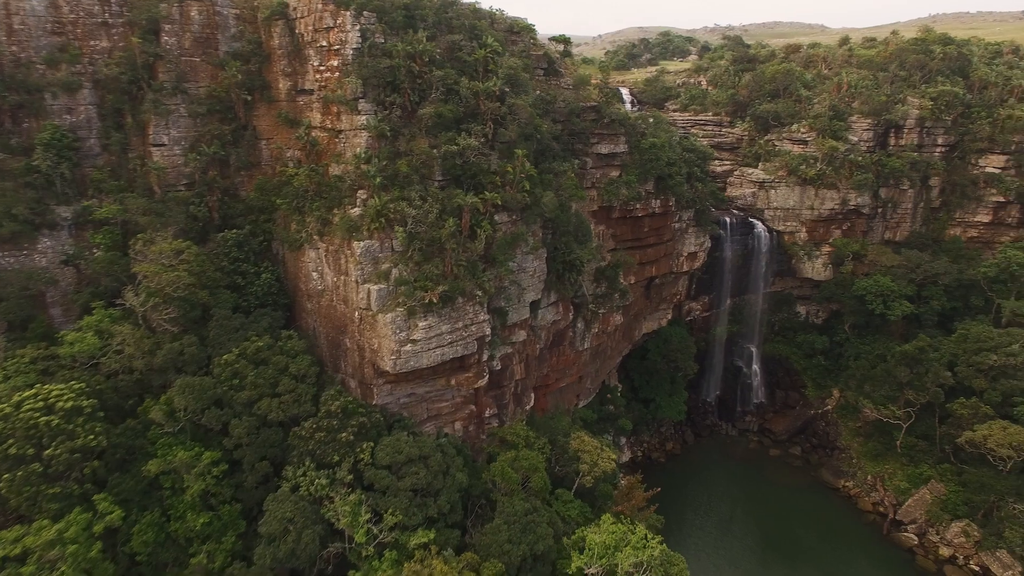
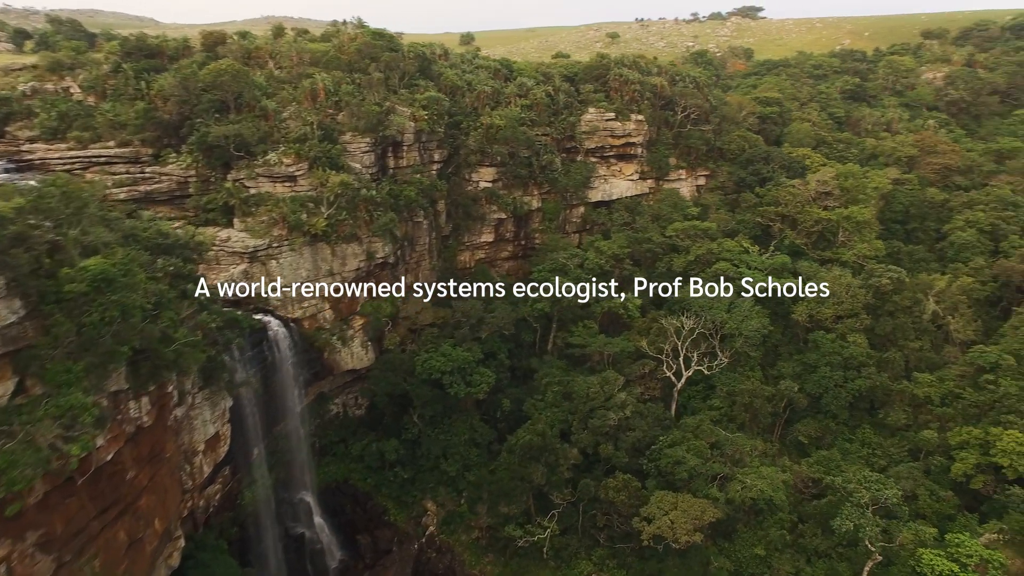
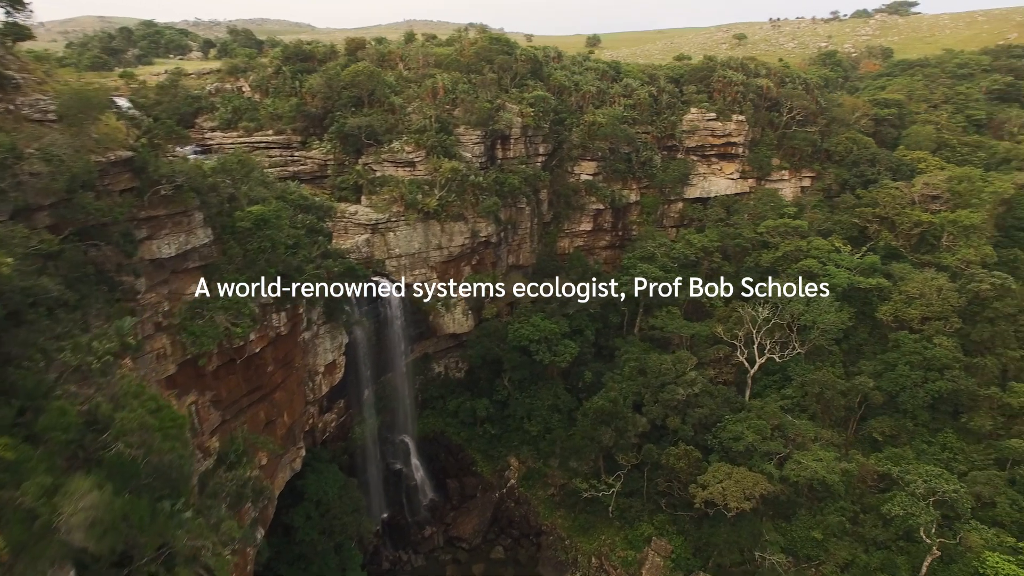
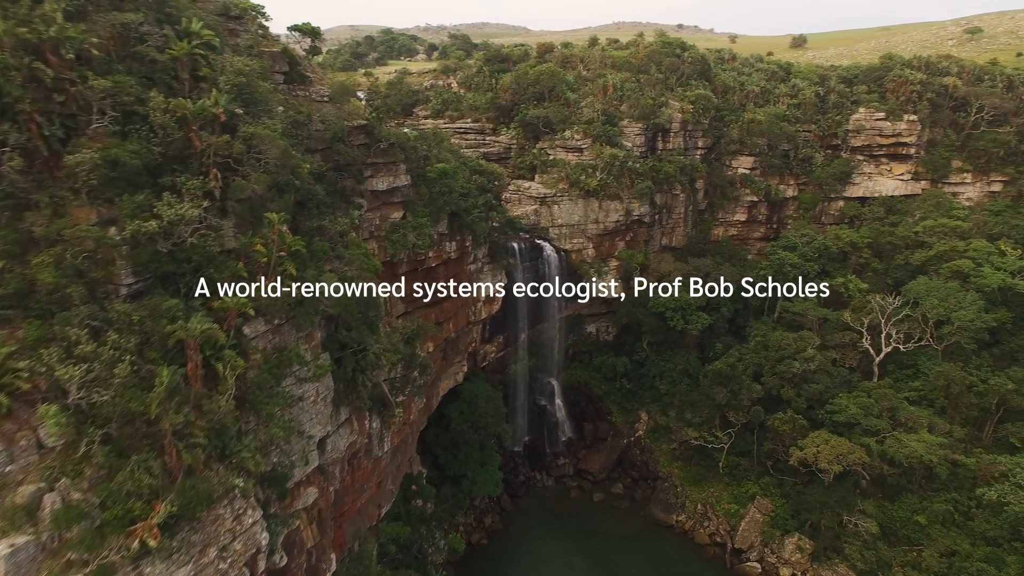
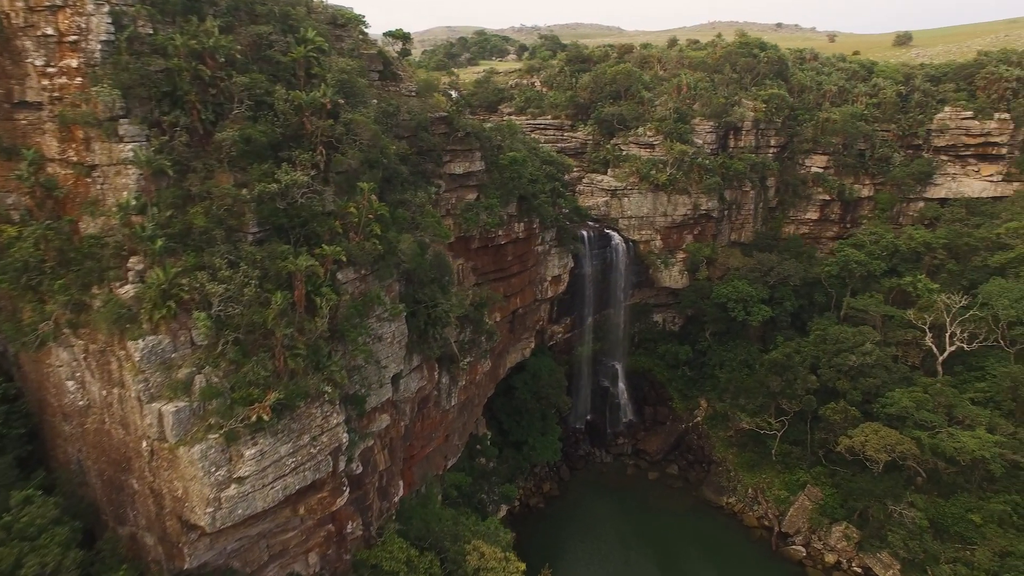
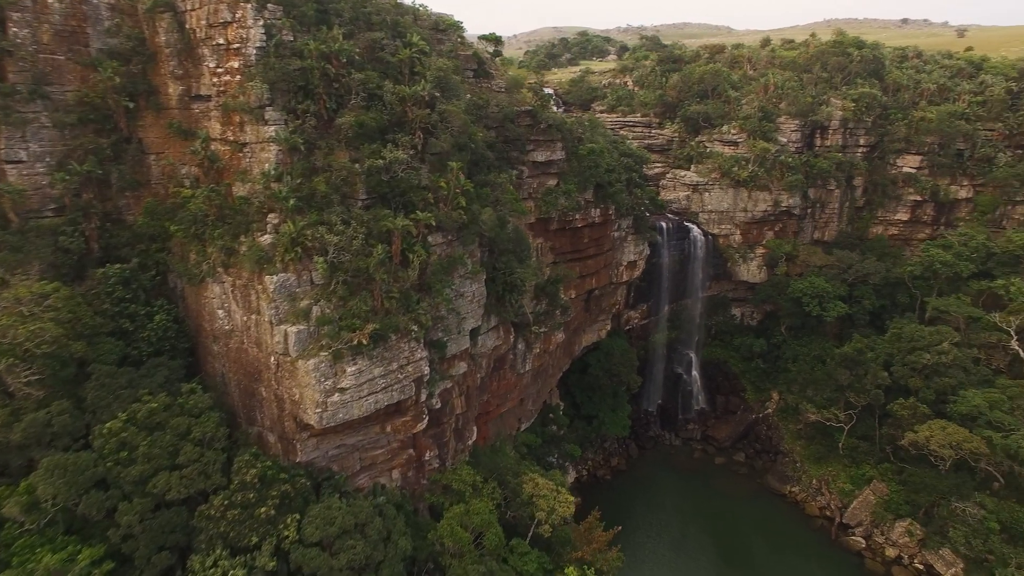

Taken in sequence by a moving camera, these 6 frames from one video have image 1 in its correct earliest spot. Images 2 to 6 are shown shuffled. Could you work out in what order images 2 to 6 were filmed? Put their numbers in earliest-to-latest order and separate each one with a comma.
6, 5, 4, 3, 2
